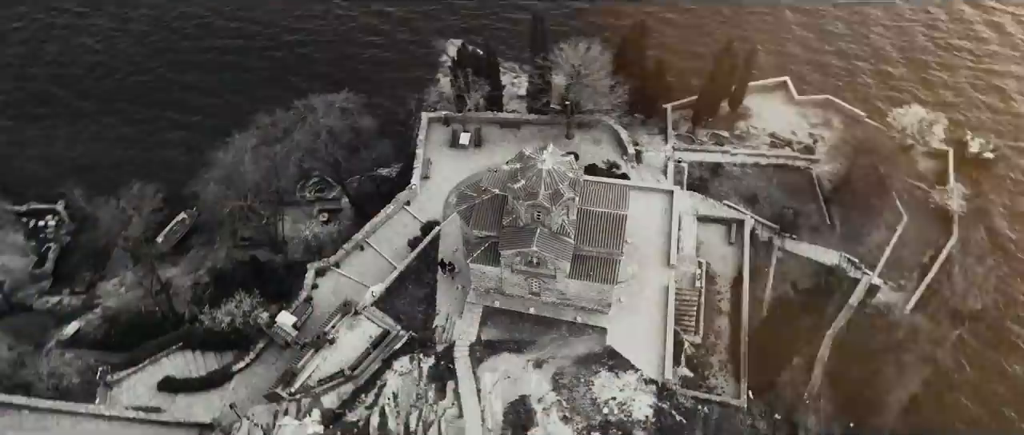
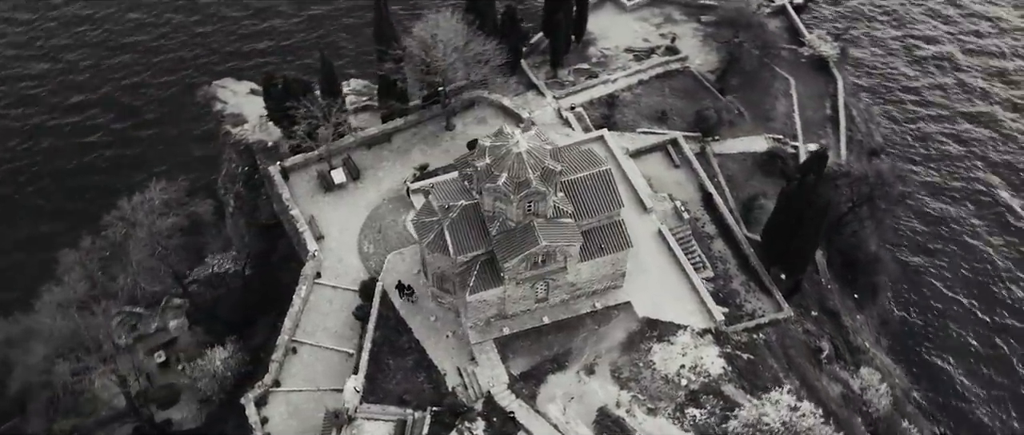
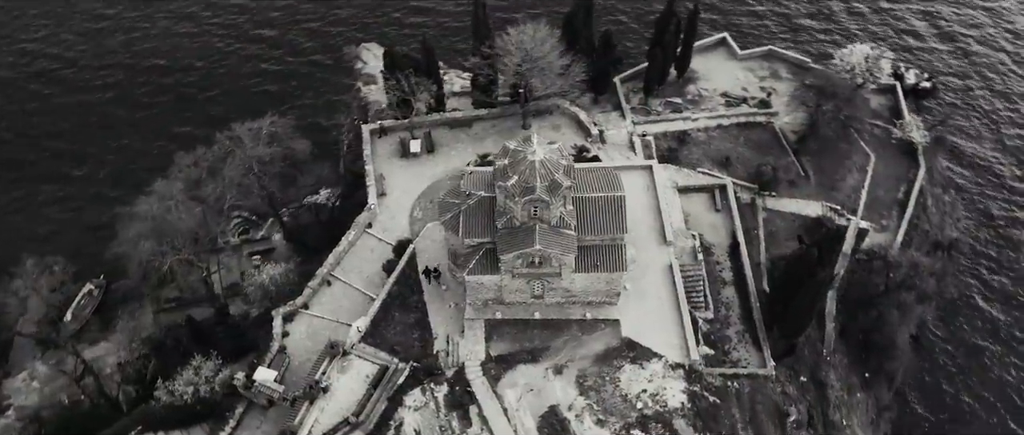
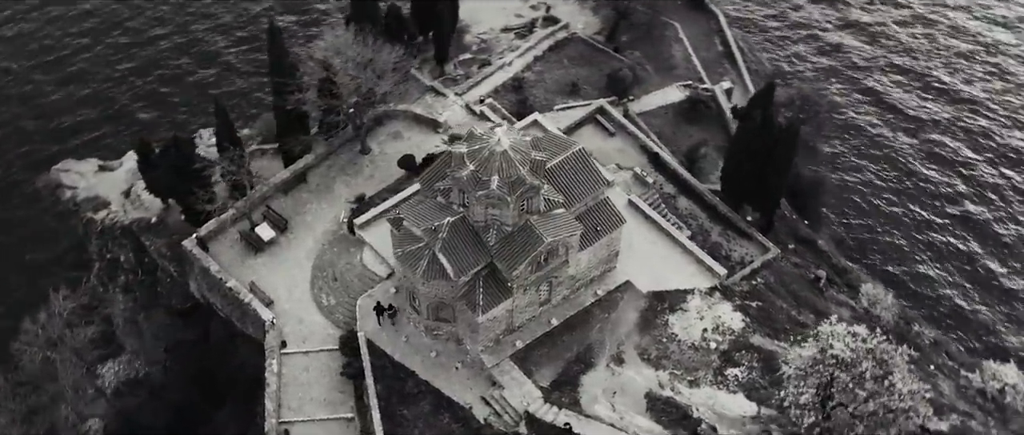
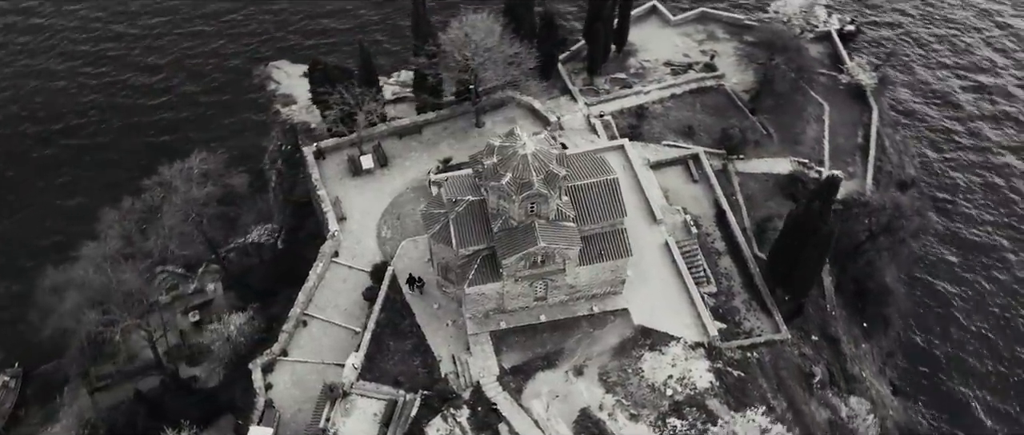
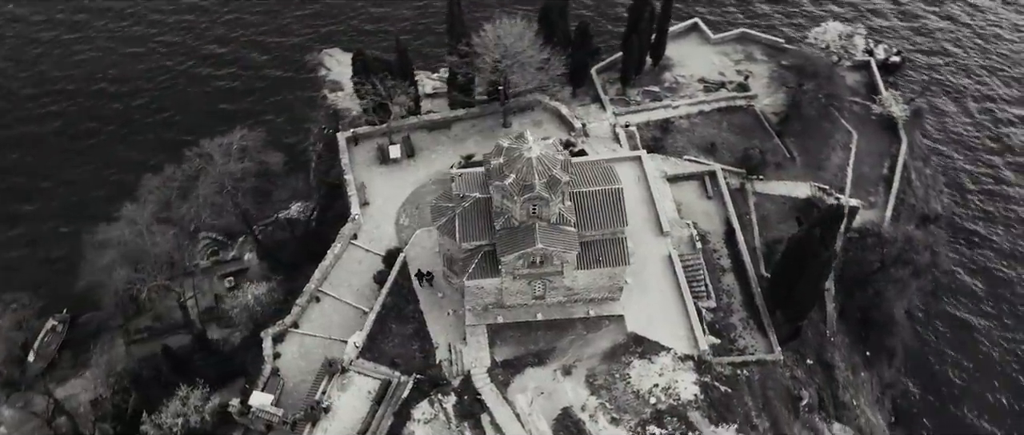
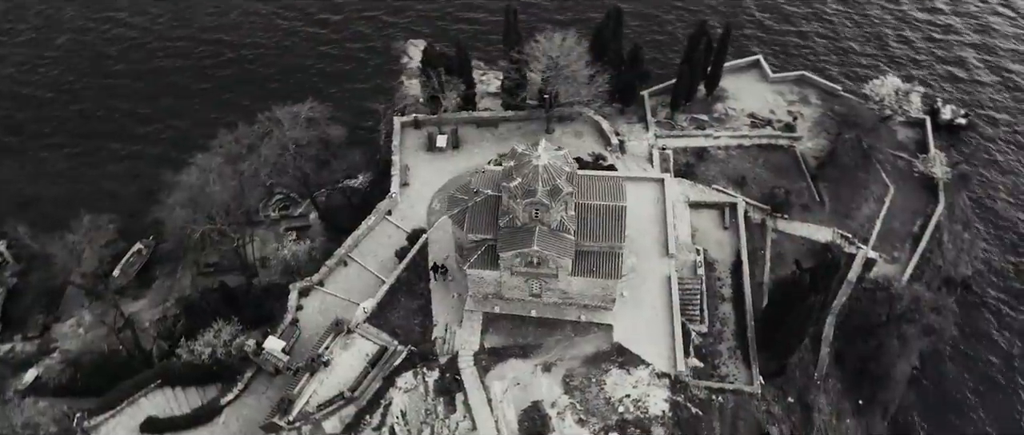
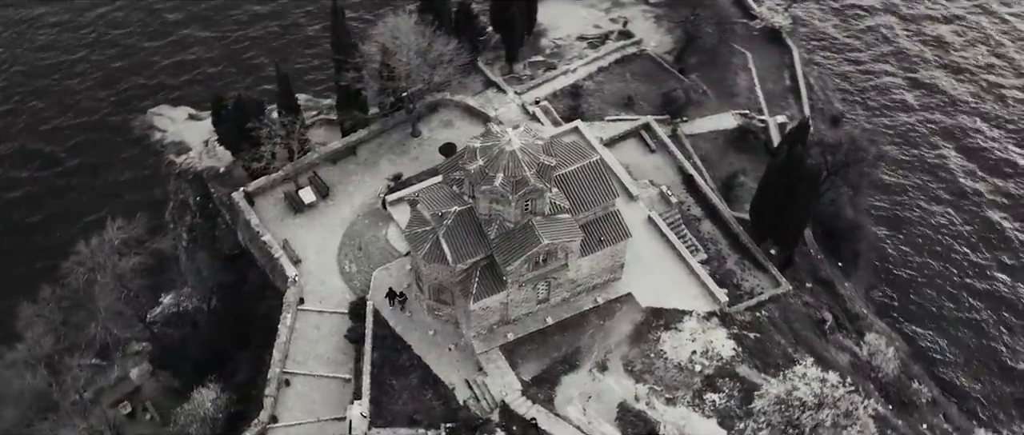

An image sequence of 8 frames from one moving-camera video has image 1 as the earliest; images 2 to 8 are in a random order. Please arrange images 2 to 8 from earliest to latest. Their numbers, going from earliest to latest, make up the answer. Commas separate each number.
7, 3, 6, 5, 2, 8, 4
